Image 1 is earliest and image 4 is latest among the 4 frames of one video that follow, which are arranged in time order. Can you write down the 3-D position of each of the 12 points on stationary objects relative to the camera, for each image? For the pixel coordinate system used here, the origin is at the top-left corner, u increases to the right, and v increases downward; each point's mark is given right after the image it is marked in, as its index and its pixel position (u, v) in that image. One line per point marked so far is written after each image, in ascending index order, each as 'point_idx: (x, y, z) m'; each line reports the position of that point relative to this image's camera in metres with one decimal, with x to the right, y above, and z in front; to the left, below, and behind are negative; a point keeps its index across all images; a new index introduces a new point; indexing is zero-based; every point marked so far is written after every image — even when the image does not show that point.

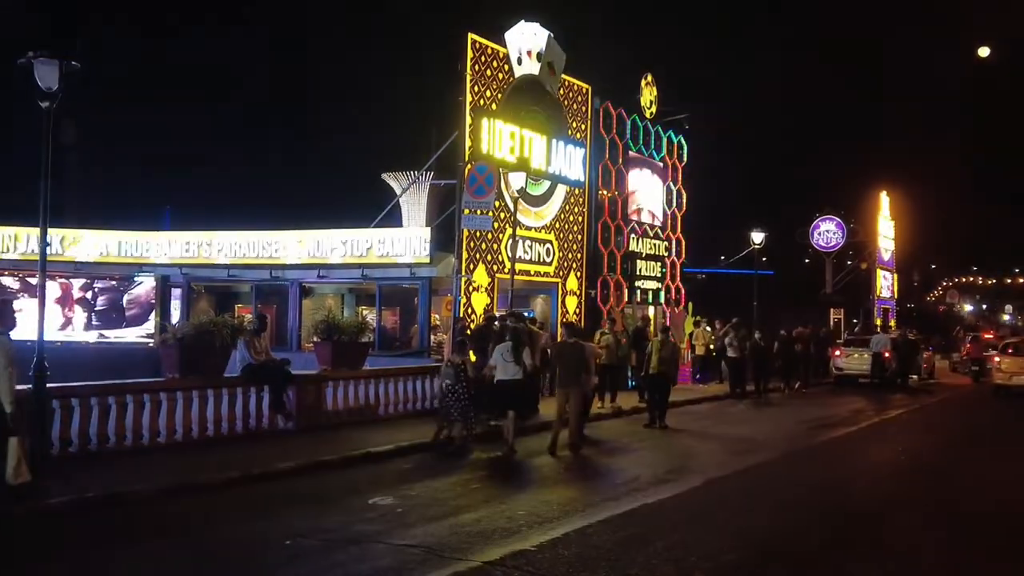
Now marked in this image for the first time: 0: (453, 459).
0: (-0.9, -2.6, +17.9) m
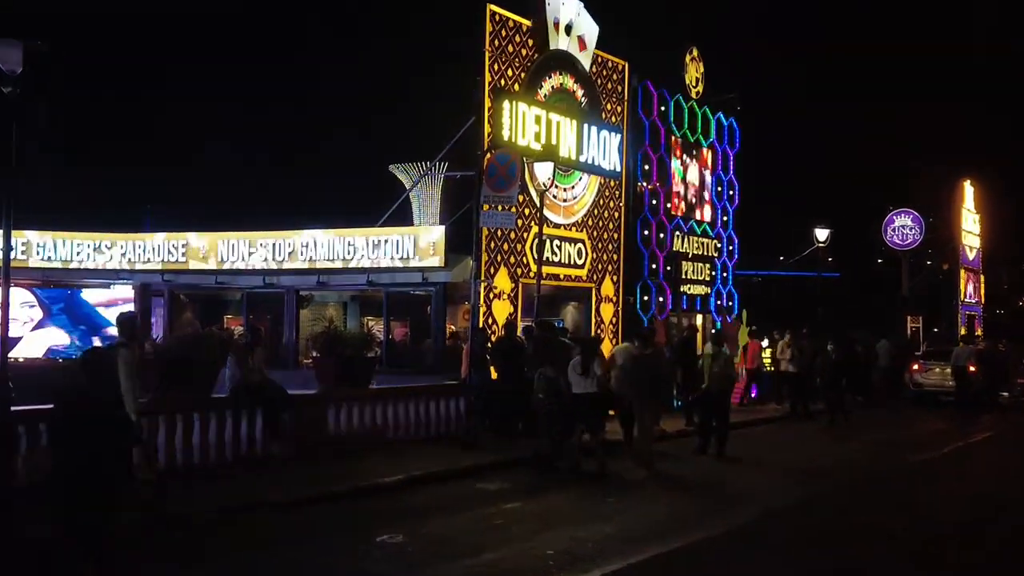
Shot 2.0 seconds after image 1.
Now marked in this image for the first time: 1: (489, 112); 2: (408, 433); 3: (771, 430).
0: (-0.5, -2.7, +14.9) m
1: (-0.4, +3.0, +19.6) m
2: (-1.6, -2.2, +17.7) m
3: (+4.6, -2.6, +20.1) m
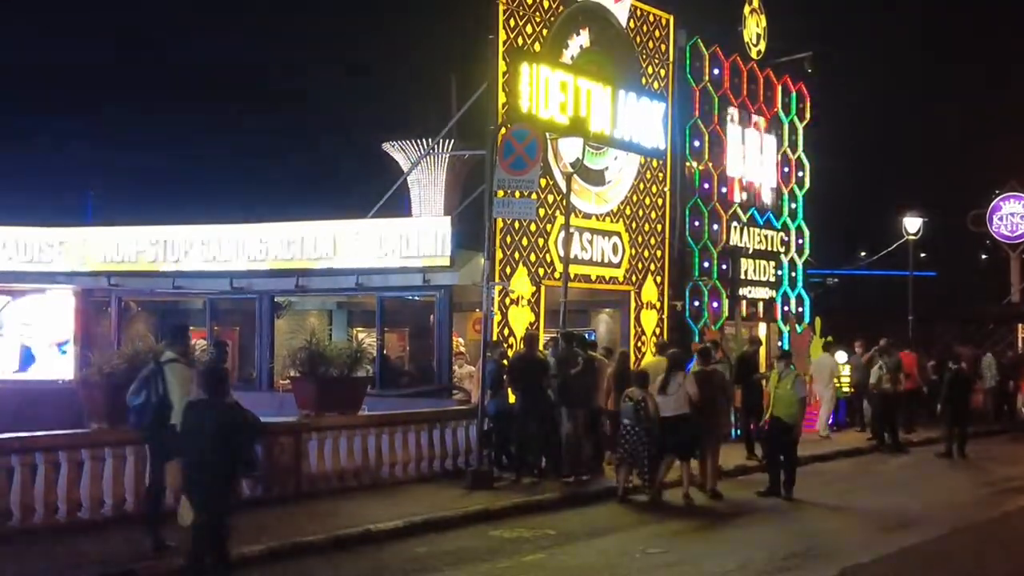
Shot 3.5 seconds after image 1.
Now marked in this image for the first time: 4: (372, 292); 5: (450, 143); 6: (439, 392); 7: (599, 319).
0: (-0.3, -2.6, +11.2) m
1: (-0.1, +3.0, +16.0) m
2: (-1.3, -2.3, +14.0) m
3: (+4.9, -2.6, +16.3) m
4: (-2.2, -0.1, +17.8) m
5: (-1.0, +2.3, +17.8) m
6: (-1.1, -1.6, +16.9) m
7: (+1.5, -0.5, +19.2) m
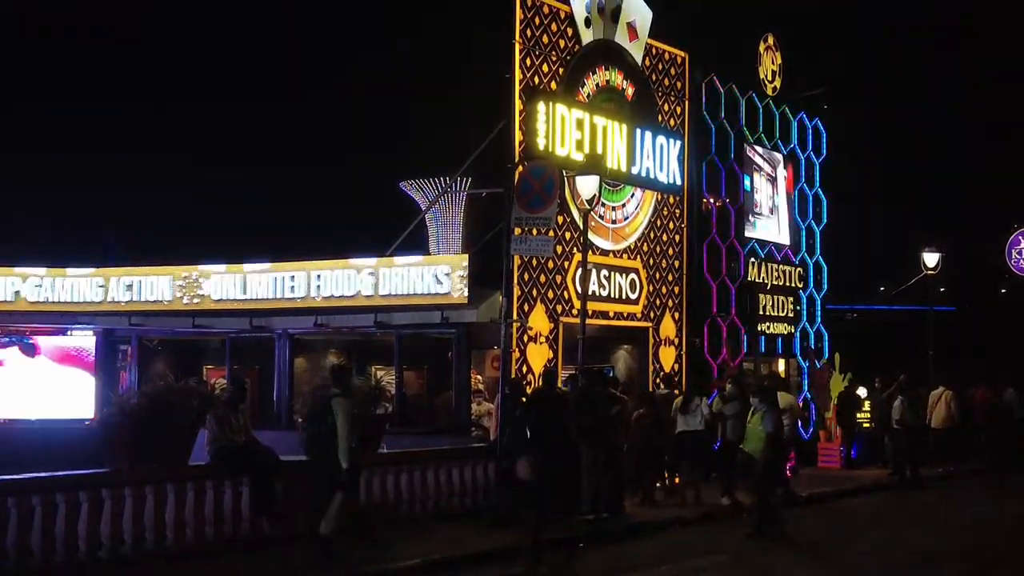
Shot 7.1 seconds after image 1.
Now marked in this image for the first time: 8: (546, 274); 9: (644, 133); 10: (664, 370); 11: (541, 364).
0: (-0.1, -3.0, +11.2) m
1: (+0.1, +2.5, +16.1) m
2: (-1.1, -2.7, +13.9) m
3: (+5.1, -3.1, +16.2) m
4: (-1.9, -0.7, +17.9) m
5: (-0.7, +1.7, +17.9) m
6: (-0.8, -2.1, +16.9) m
7: (+1.8, -1.1, +19.1) m
8: (+0.5, +0.2, +16.9) m
9: (+2.1, +2.4, +17.9) m
10: (+2.4, -1.3, +18.3) m
11: (+0.4, -1.1, +16.8) m
